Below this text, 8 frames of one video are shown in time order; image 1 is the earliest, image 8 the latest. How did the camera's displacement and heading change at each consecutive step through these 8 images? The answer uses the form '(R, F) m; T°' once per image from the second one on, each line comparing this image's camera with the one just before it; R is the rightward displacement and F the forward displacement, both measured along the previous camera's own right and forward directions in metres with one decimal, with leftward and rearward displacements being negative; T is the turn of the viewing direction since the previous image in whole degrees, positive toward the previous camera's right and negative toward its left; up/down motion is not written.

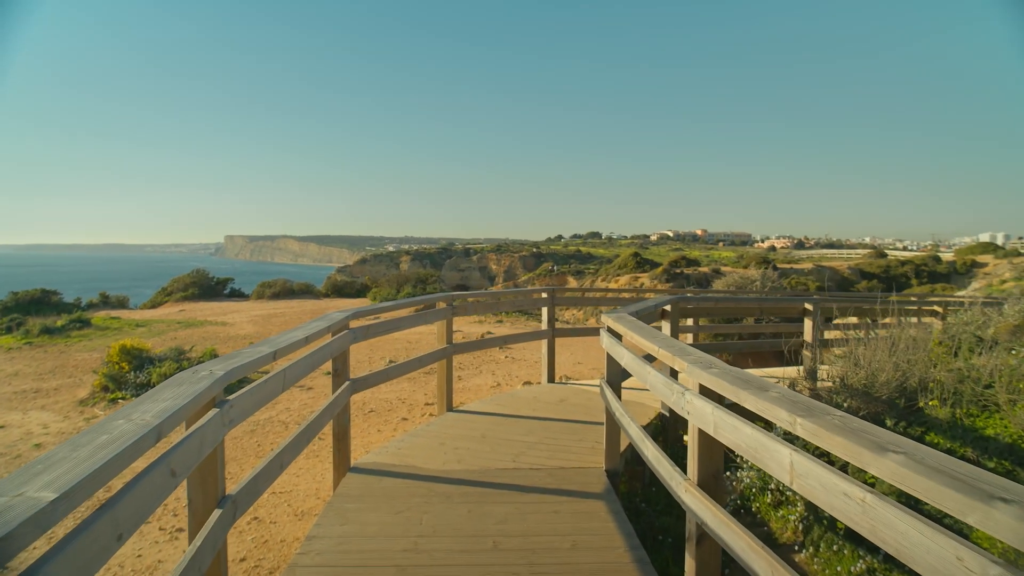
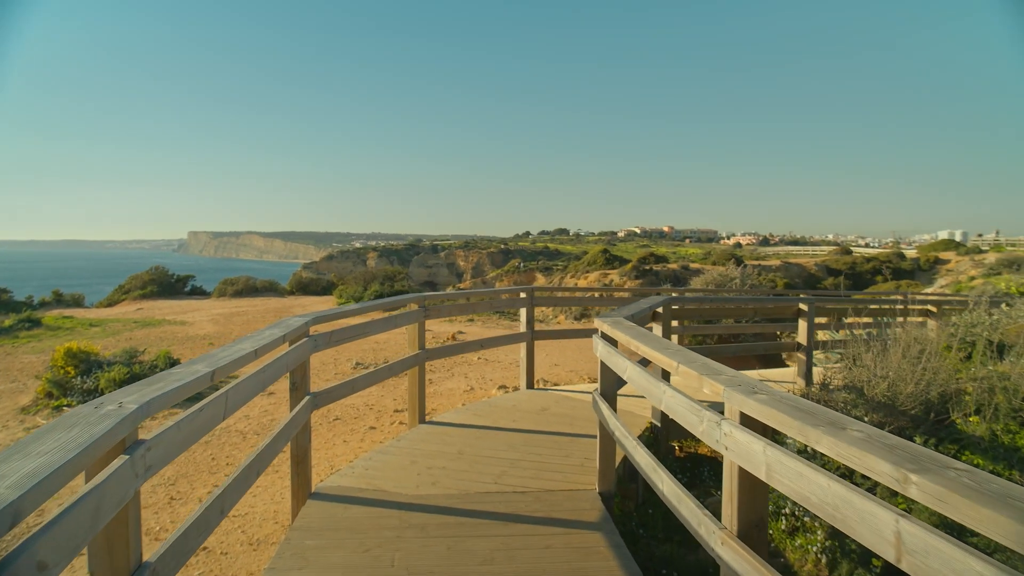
(-0.1, +0.4) m; +3°
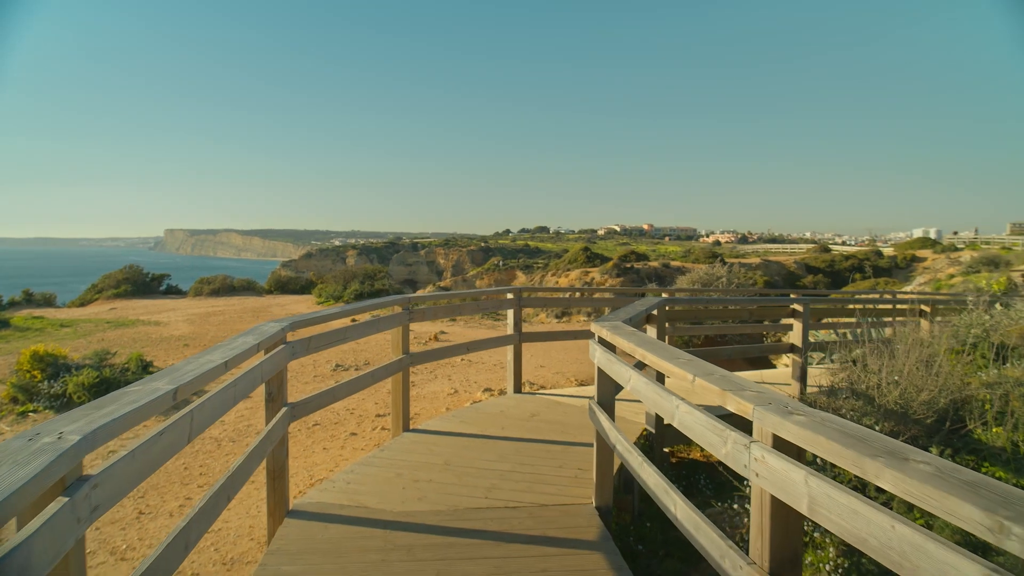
(-0.1, +0.2) m; +2°
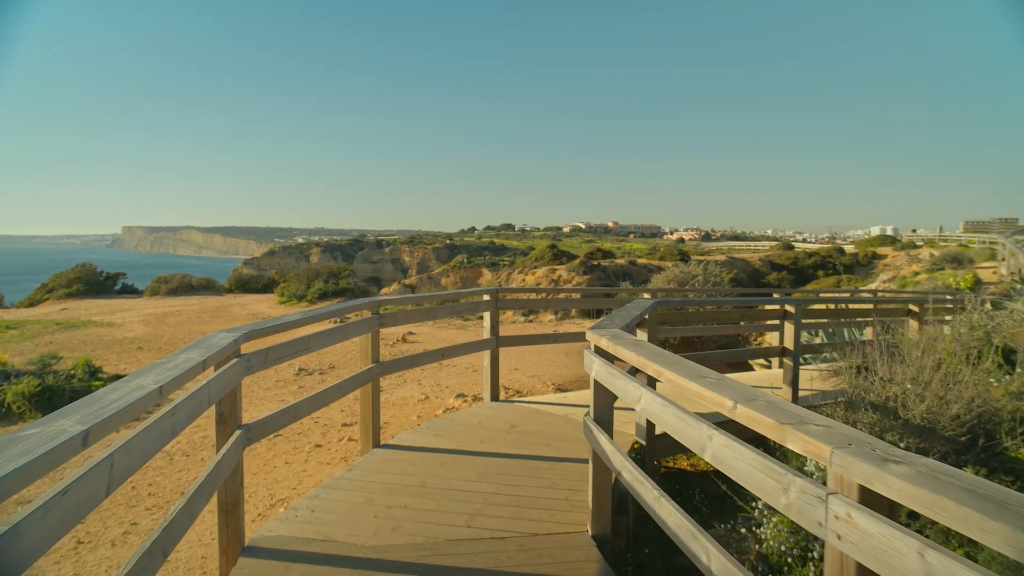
(-0.1, +0.3) m; +3°
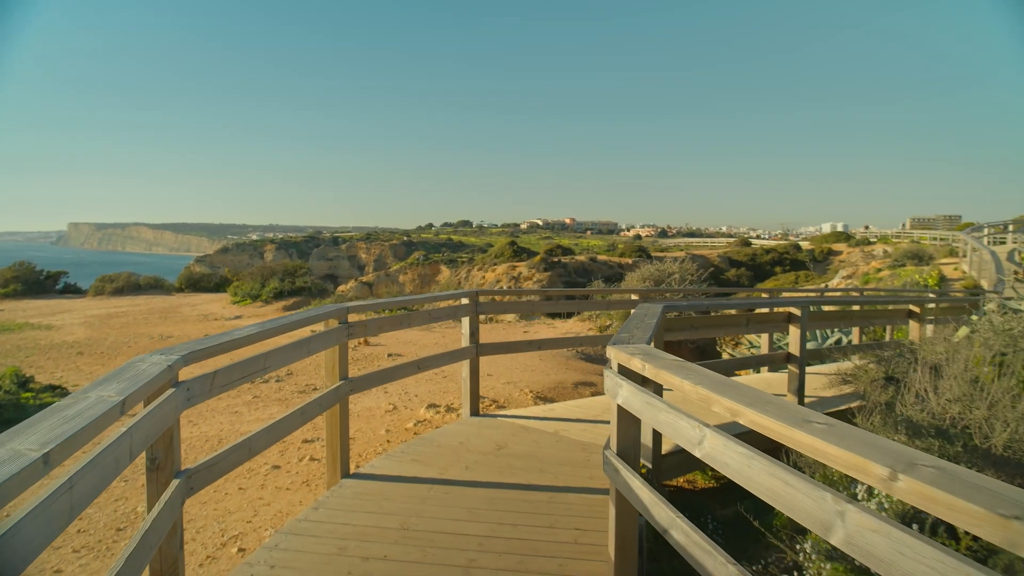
(-0.2, +0.5) m; +4°
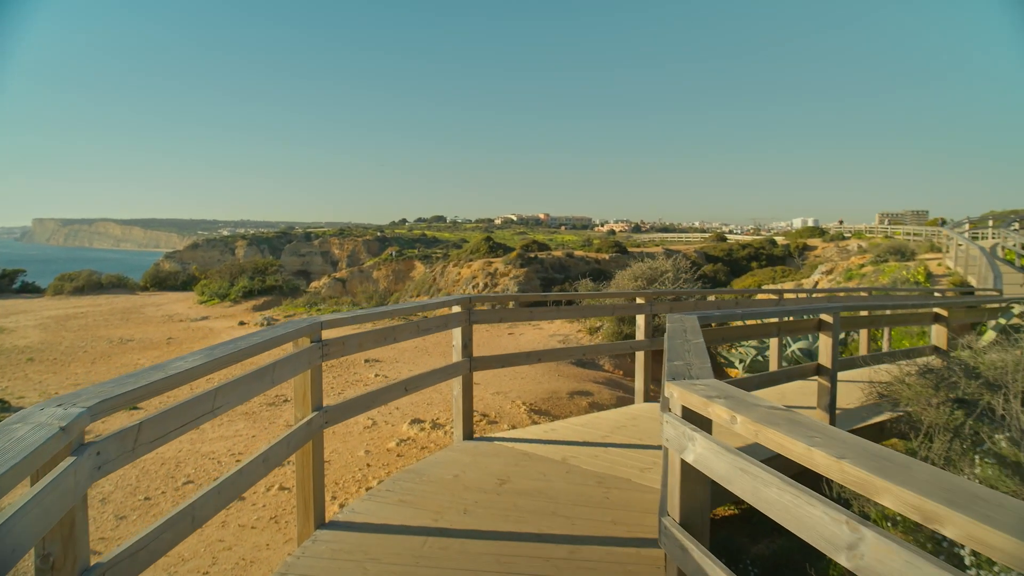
(-0.2, +0.5) m; +3°
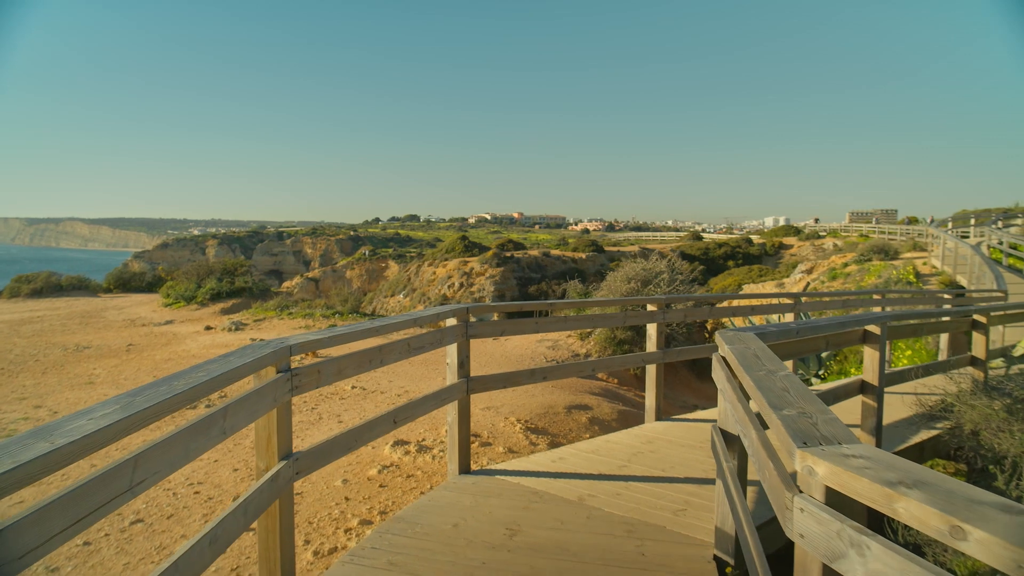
(-0.2, +0.5) m; +3°
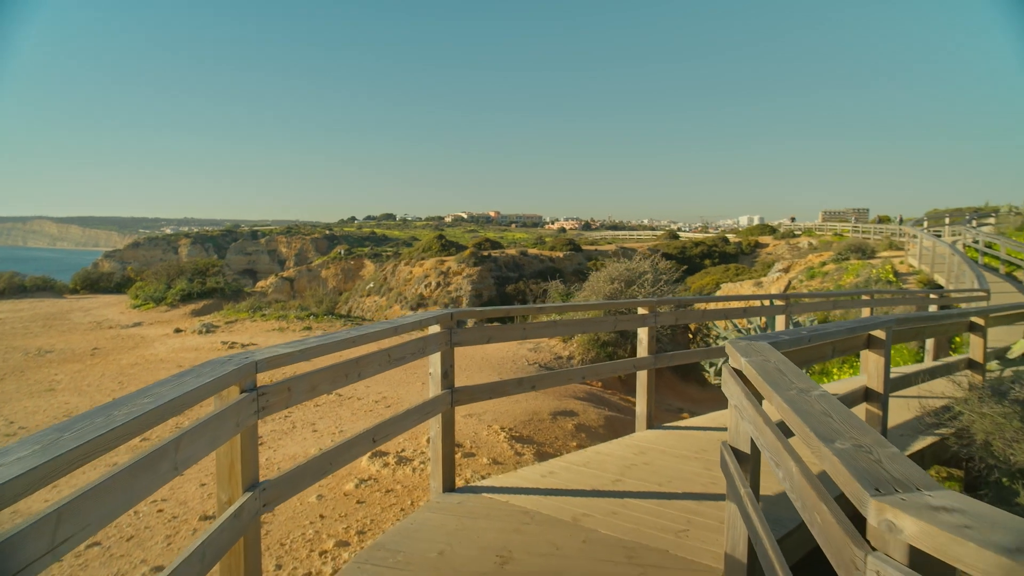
(-0.1, +0.2) m; +2°
